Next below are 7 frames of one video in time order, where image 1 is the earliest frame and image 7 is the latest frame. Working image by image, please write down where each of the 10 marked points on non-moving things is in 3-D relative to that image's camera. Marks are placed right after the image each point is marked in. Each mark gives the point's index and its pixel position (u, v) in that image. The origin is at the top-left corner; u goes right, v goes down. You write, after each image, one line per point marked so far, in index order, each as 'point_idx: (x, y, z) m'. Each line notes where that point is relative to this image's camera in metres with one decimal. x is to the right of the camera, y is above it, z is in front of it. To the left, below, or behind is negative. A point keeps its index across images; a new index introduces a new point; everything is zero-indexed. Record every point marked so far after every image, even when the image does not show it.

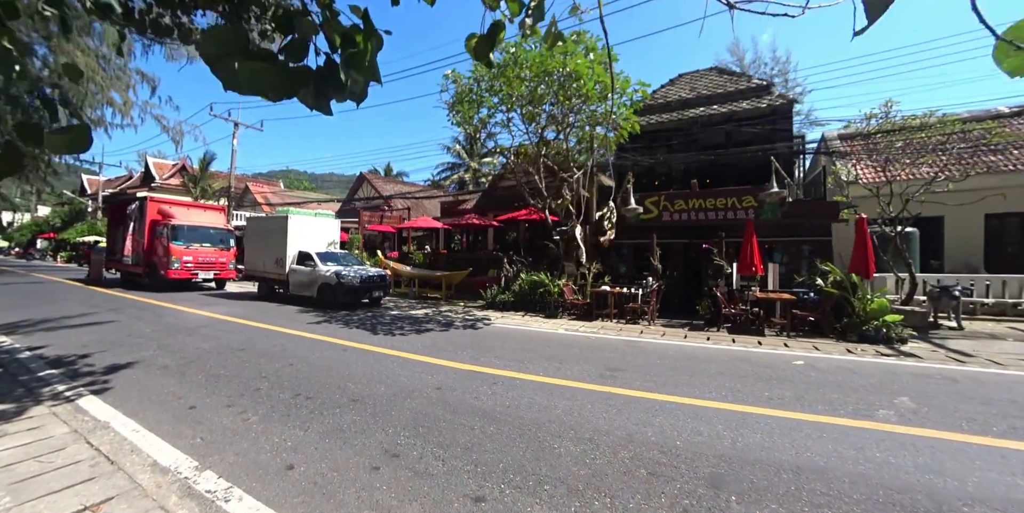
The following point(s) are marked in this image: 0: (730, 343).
0: (+4.6, -1.8, +8.2) m
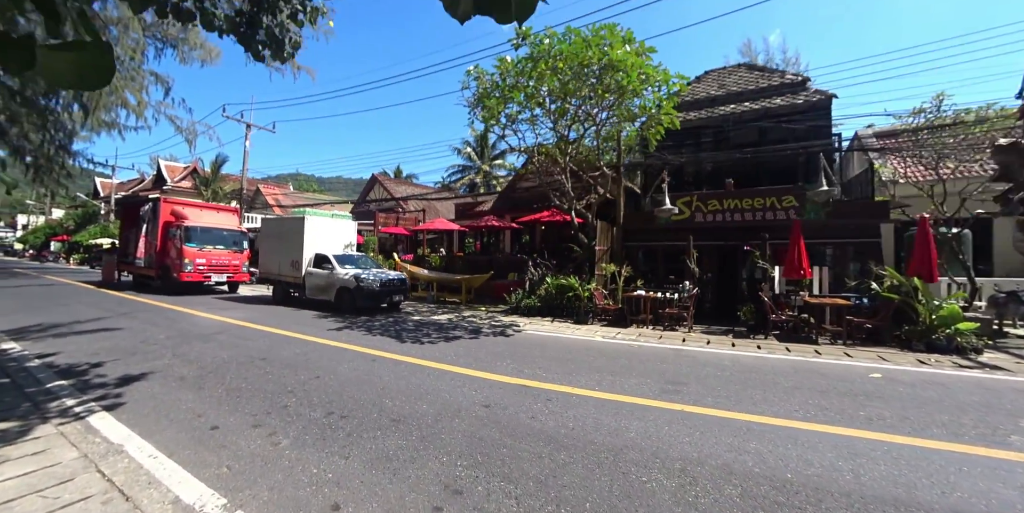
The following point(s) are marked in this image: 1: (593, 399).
0: (+5.4, -1.9, +7.6) m
1: (+1.0, -1.8, +4.8) m
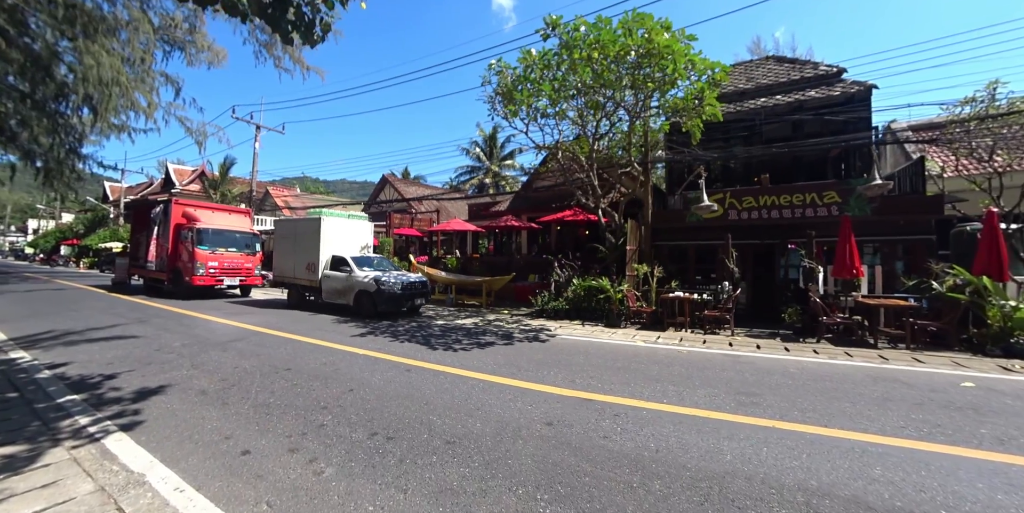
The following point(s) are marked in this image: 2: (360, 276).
0: (+6.1, -1.8, +7.0) m
1: (+1.7, -1.8, +4.2) m
2: (-4.2, -0.6, +10.7) m
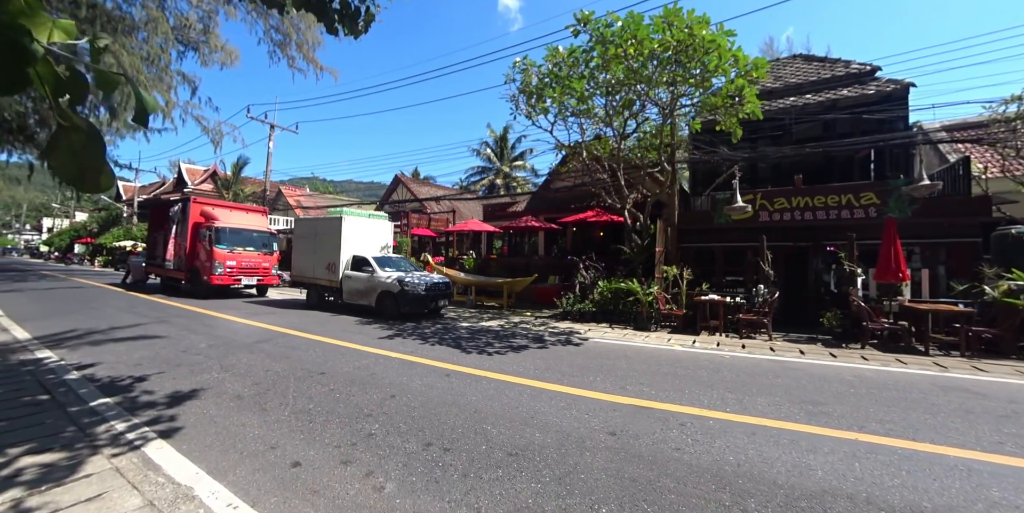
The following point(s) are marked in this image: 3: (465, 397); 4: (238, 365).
0: (+6.7, -1.9, +6.6) m
1: (+2.3, -1.8, +4.0) m
2: (-3.5, -0.6, +10.5) m
3: (-0.6, -1.7, +4.8) m
4: (-4.4, -1.7, +6.1) m
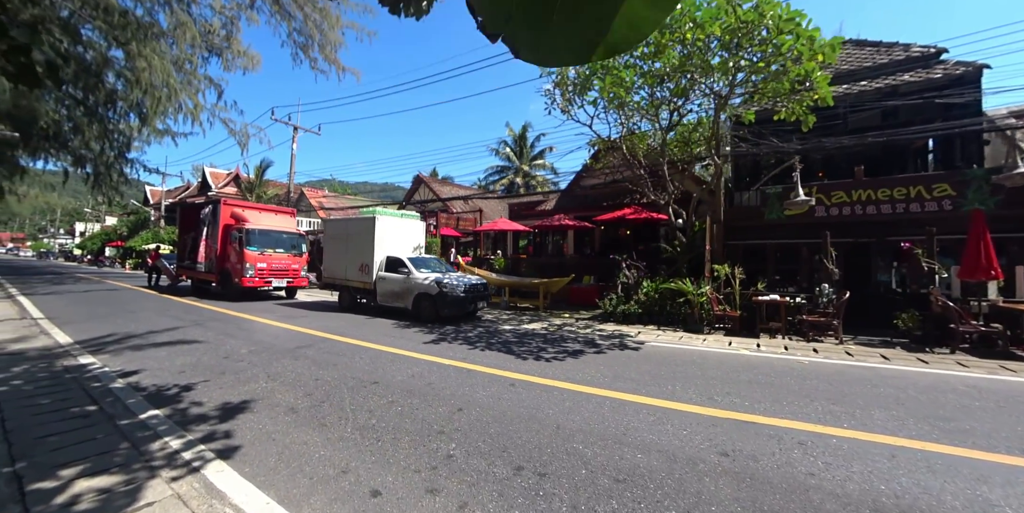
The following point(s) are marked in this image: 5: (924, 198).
0: (+7.7, -1.8, +5.9) m
1: (+3.2, -1.7, +3.4) m
2: (-2.4, -0.6, +10.1) m
3: (+0.3, -1.7, +4.3) m
4: (-3.4, -1.8, +5.8) m
5: (+10.0, +1.4, +9.3) m
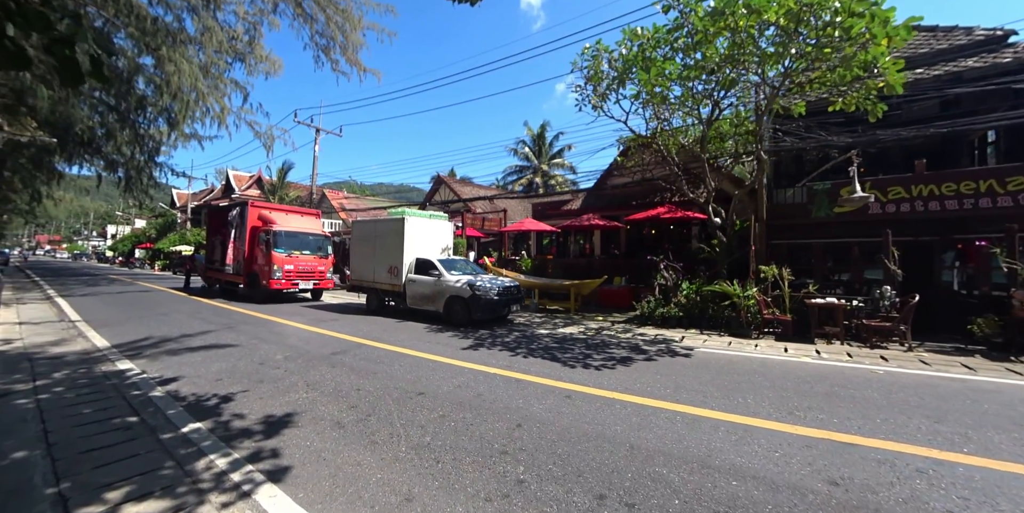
0: (+8.4, -1.8, +5.3) m
1: (+3.8, -1.8, +2.9) m
2: (-1.6, -0.6, +9.9) m
3: (+1.0, -1.8, +3.9) m
4: (-2.7, -1.8, +5.6) m
5: (+10.8, +1.4, +8.6) m
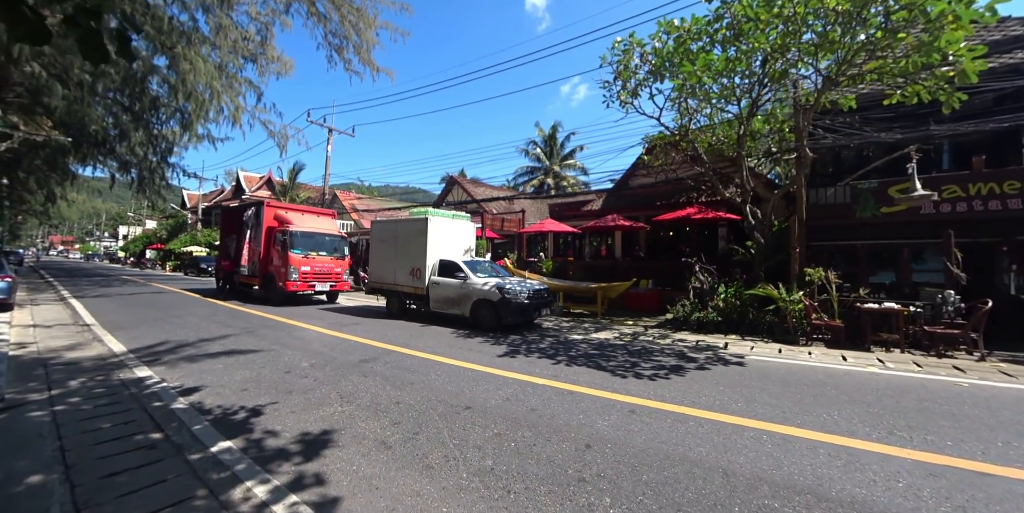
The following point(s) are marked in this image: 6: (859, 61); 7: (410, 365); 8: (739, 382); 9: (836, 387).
0: (+9.0, -1.8, +4.7) m
1: (+4.4, -1.8, +2.4) m
2: (-0.9, -0.6, +9.4) m
3: (+1.6, -1.8, +3.4) m
4: (-2.0, -1.8, +5.1) m
5: (+11.5, +1.4, +8.0) m
6: (+6.6, +3.7, +7.3) m
7: (-1.7, -1.7, +6.3) m
8: (+3.2, -1.8, +5.5) m
9: (+4.4, -1.8, +5.2) m
